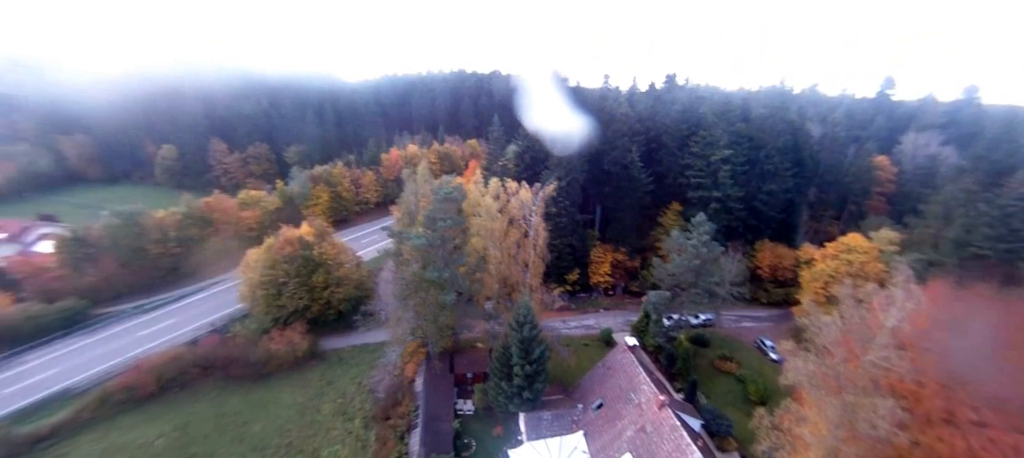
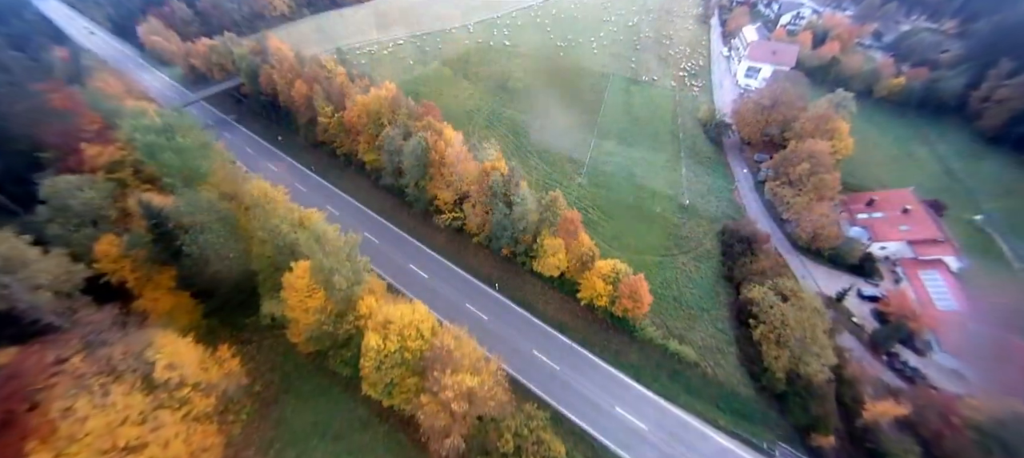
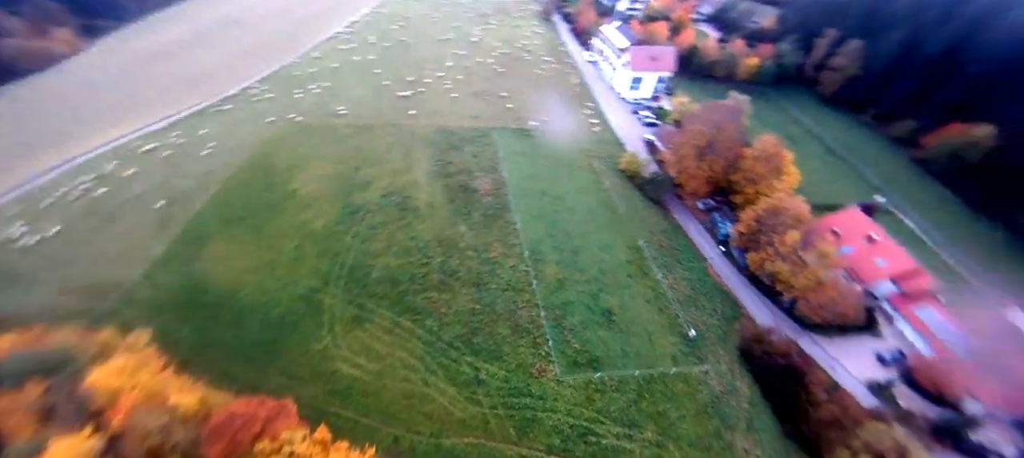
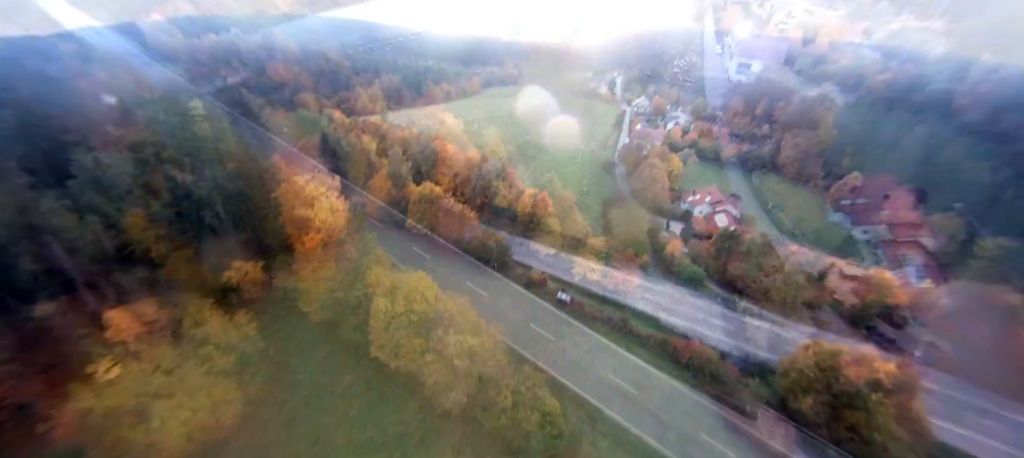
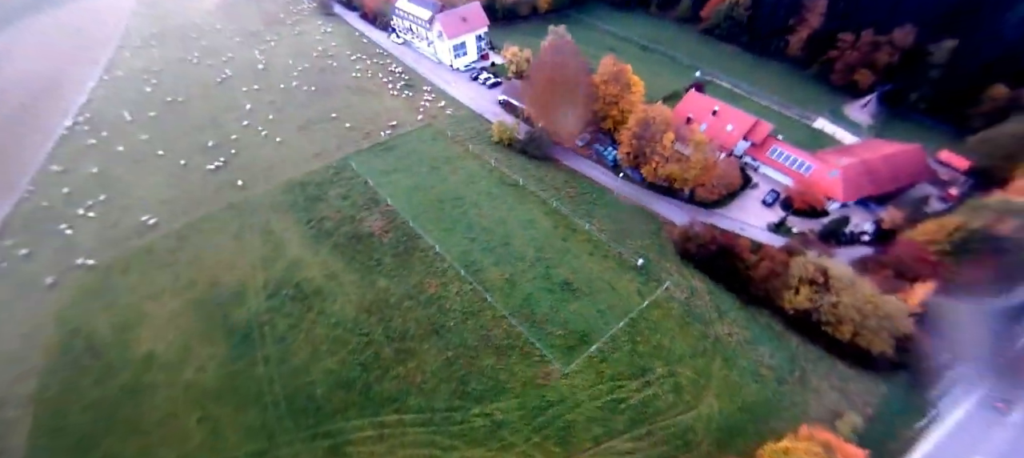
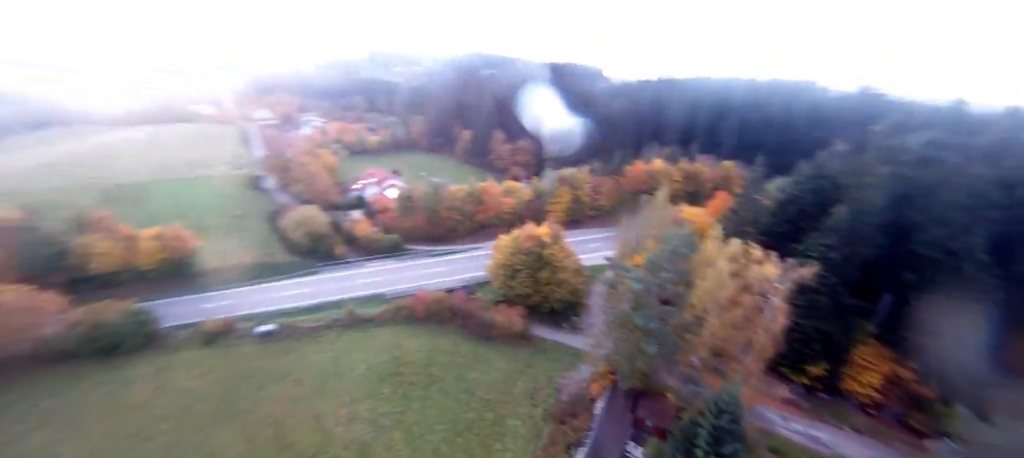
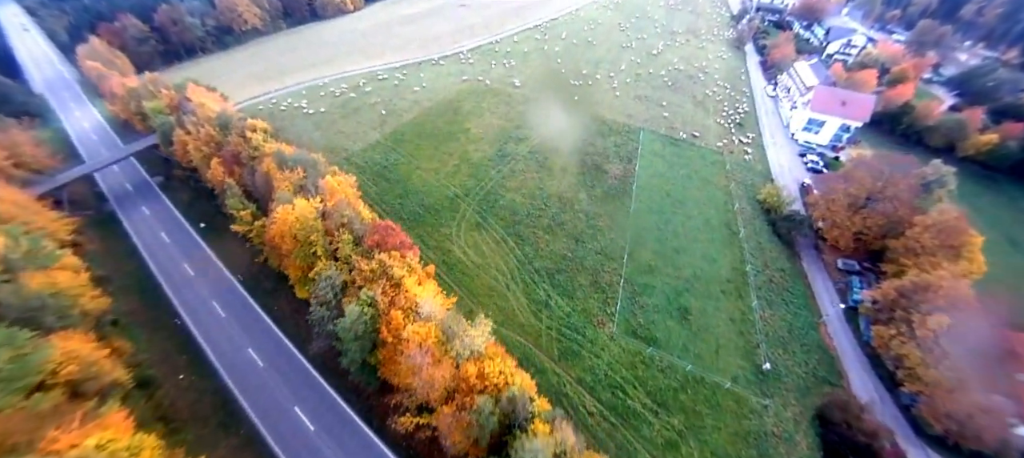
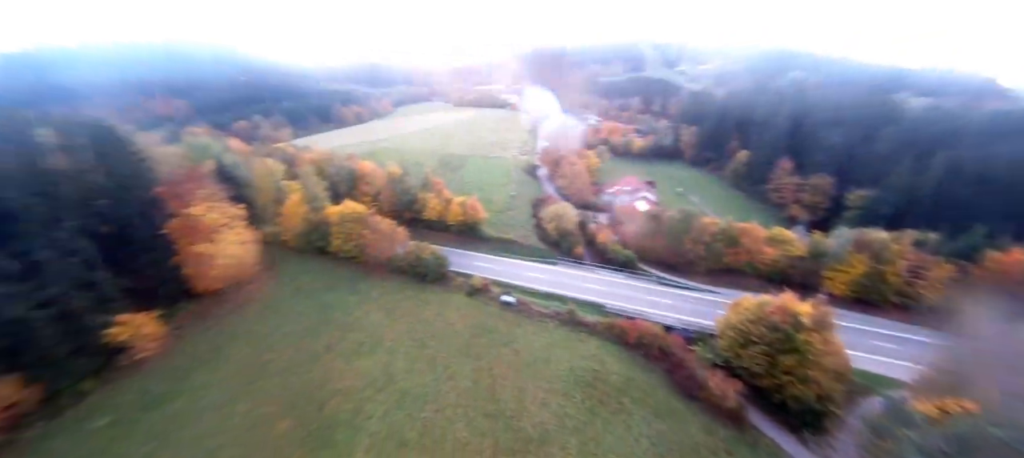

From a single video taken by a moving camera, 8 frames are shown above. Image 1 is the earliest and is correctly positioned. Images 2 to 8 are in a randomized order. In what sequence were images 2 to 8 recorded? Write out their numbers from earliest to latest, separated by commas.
6, 8, 4, 2, 7, 3, 5
